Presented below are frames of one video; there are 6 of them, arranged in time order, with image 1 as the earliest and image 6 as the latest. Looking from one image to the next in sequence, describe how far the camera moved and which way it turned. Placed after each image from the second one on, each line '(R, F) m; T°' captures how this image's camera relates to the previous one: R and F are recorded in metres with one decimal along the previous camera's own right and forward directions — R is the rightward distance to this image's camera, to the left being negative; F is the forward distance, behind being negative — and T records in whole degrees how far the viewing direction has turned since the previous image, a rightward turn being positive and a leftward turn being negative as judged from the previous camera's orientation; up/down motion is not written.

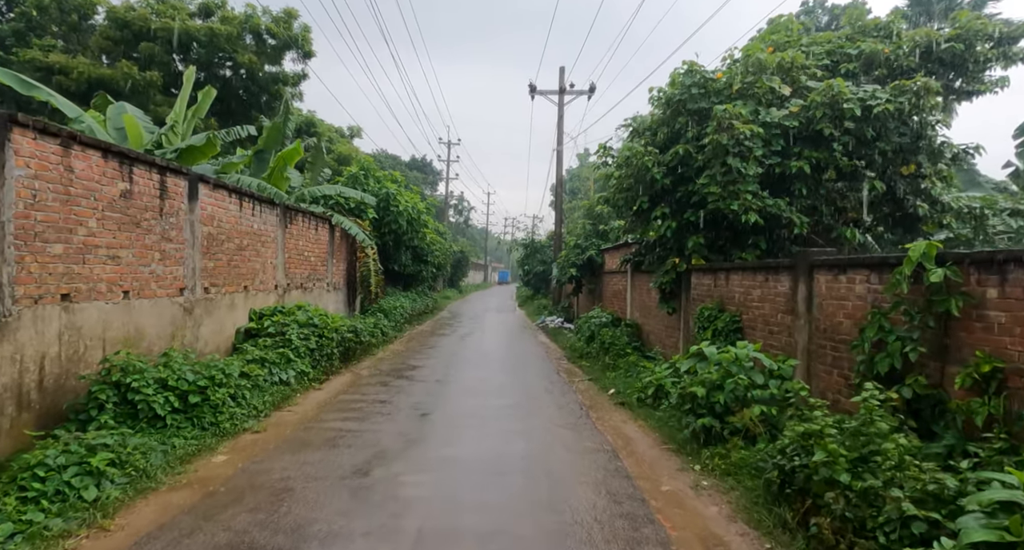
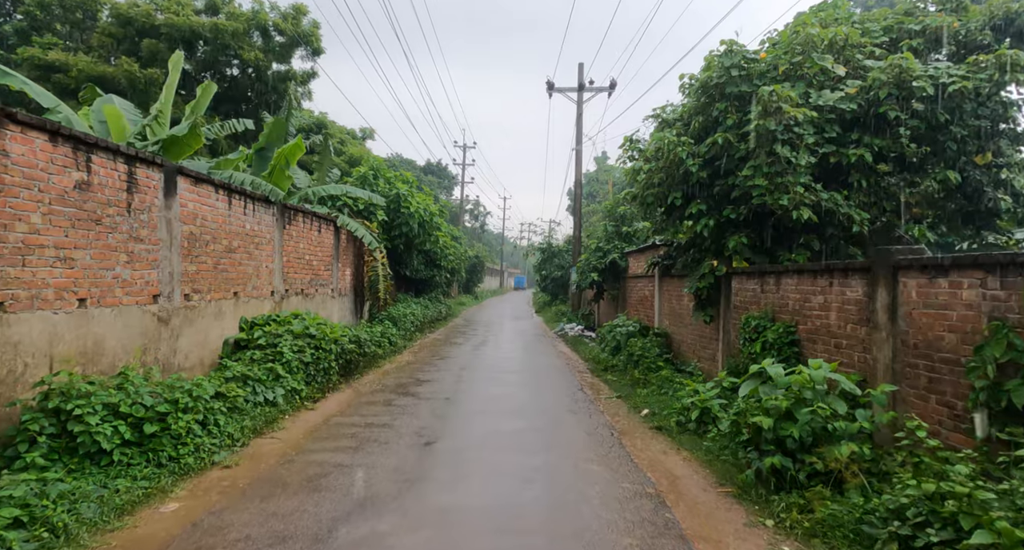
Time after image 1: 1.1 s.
(0.0, +0.8) m; -2°
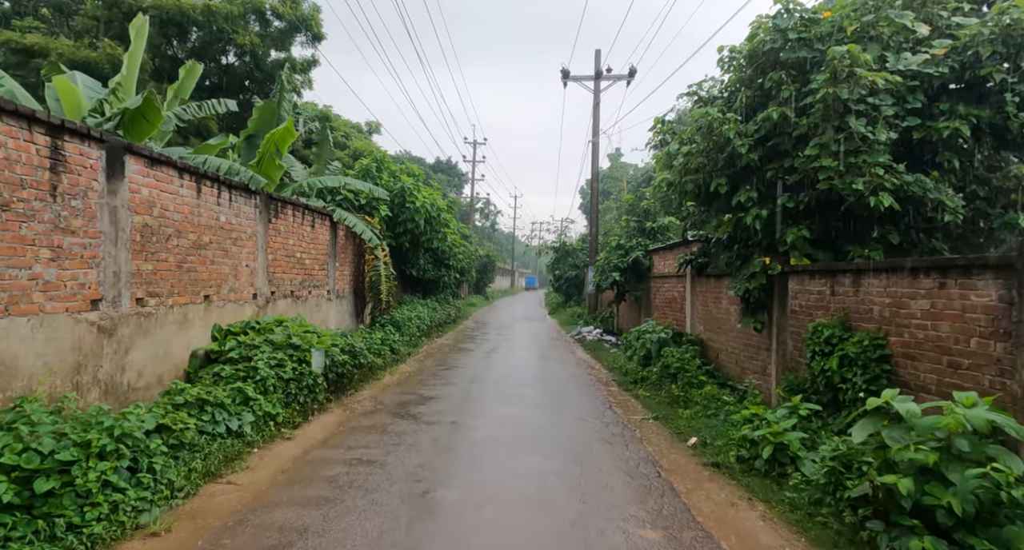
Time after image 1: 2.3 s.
(-0.1, +1.0) m; -1°
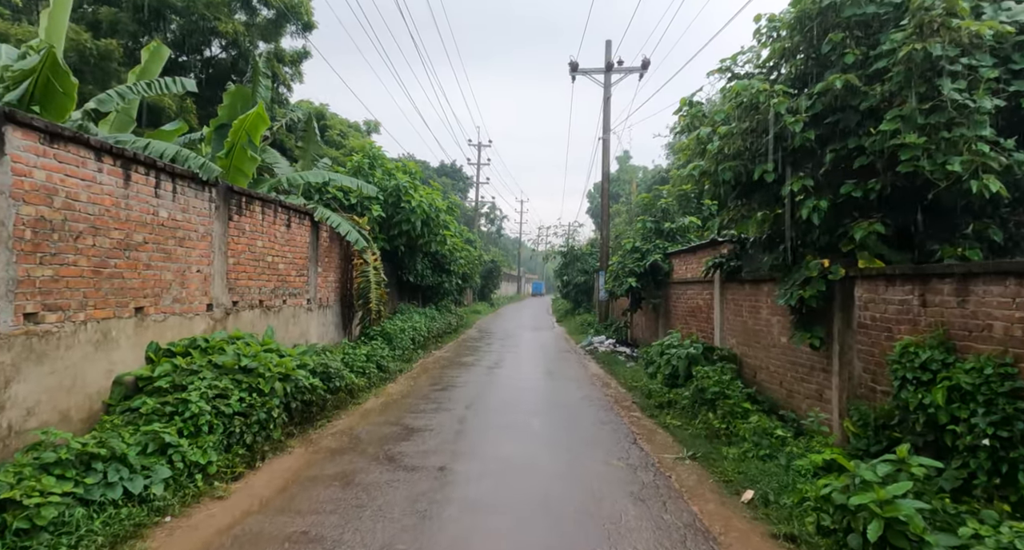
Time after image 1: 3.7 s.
(0.0, +1.1) m; -1°
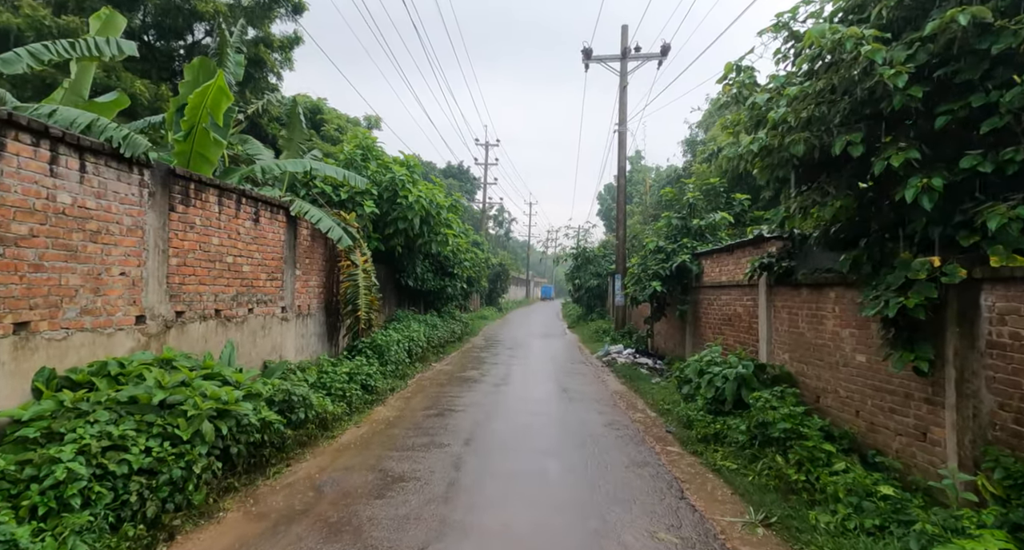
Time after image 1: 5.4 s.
(0.0, +1.2) m; -1°
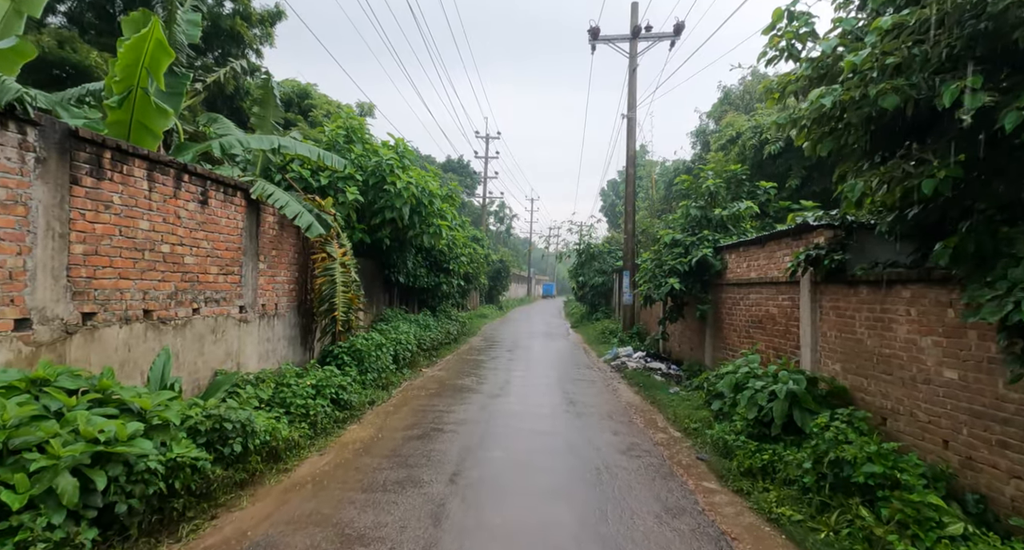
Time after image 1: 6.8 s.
(0.0, +1.1) m; 0°
